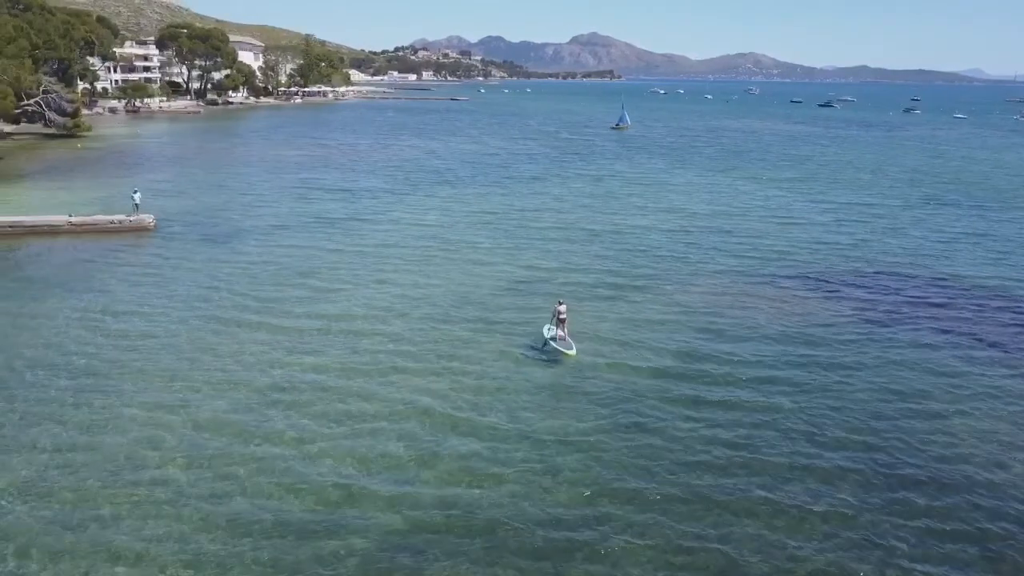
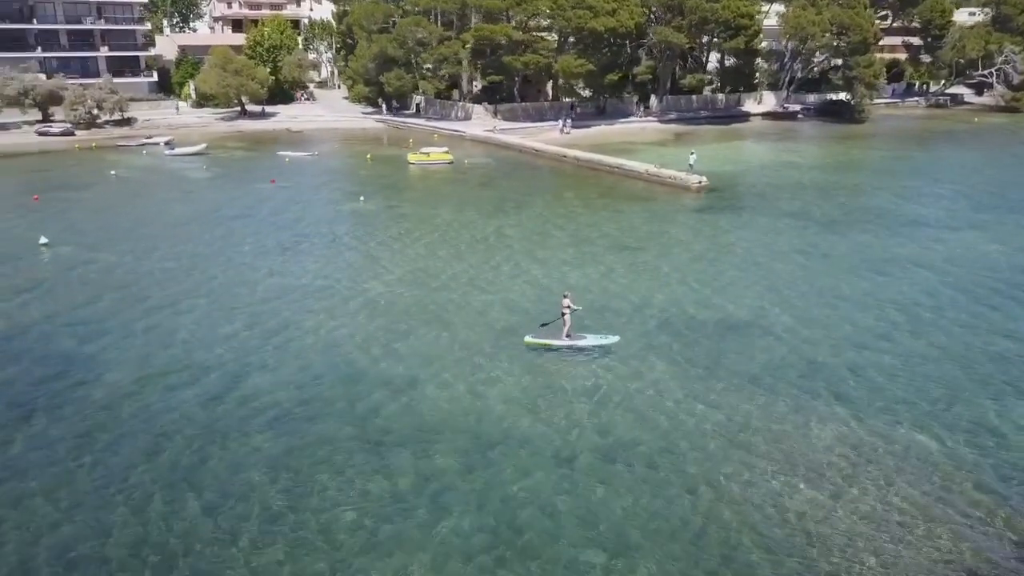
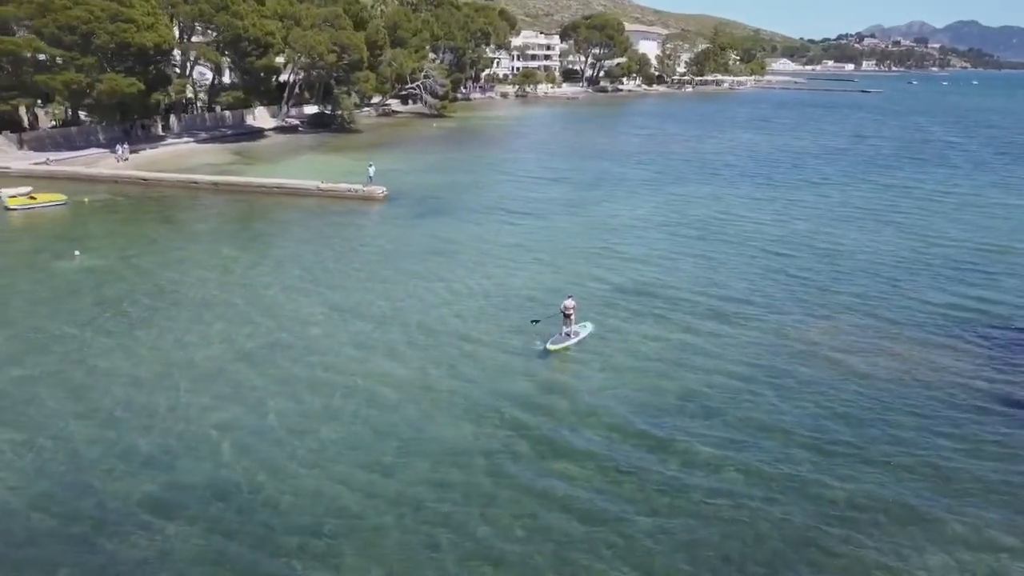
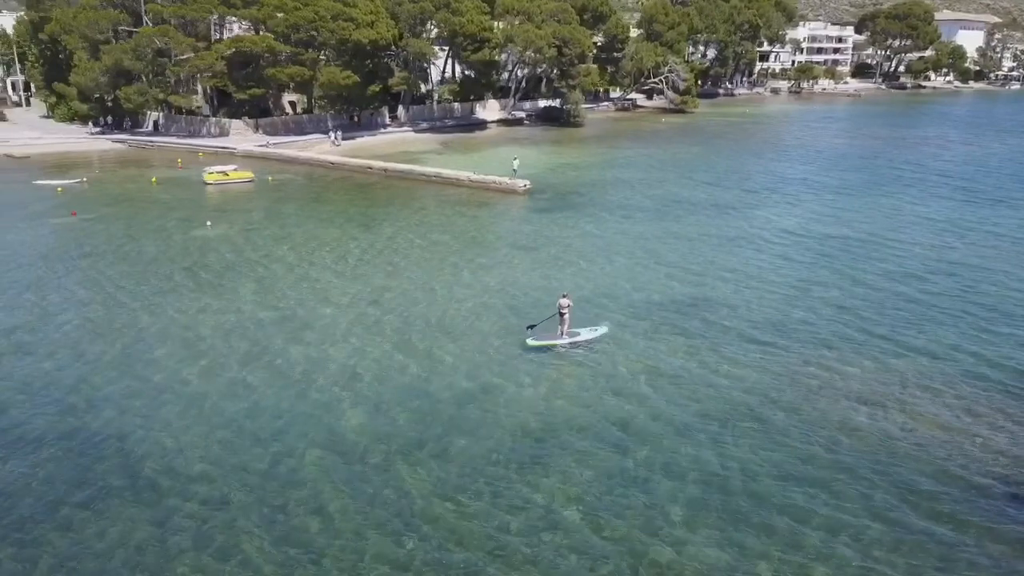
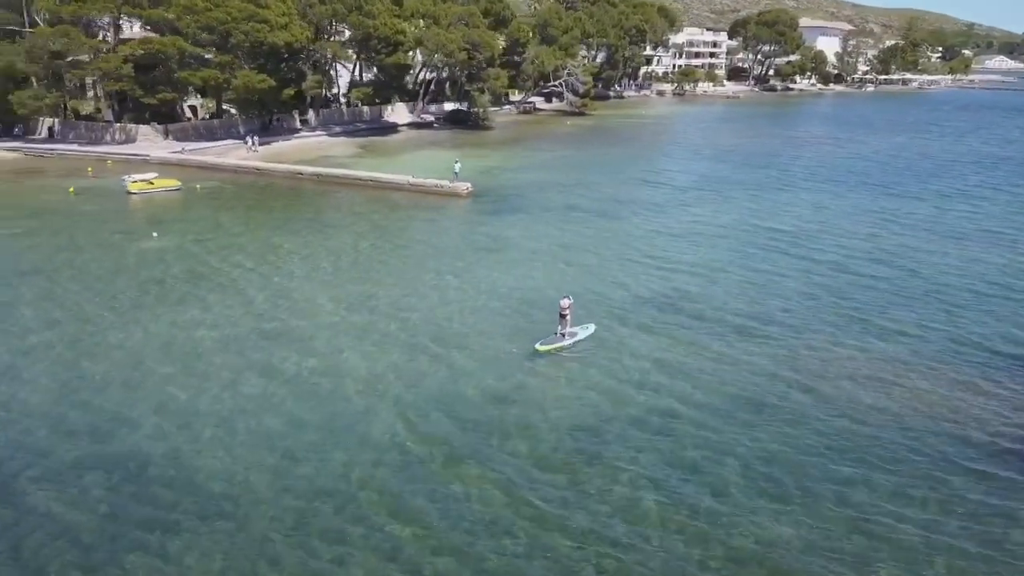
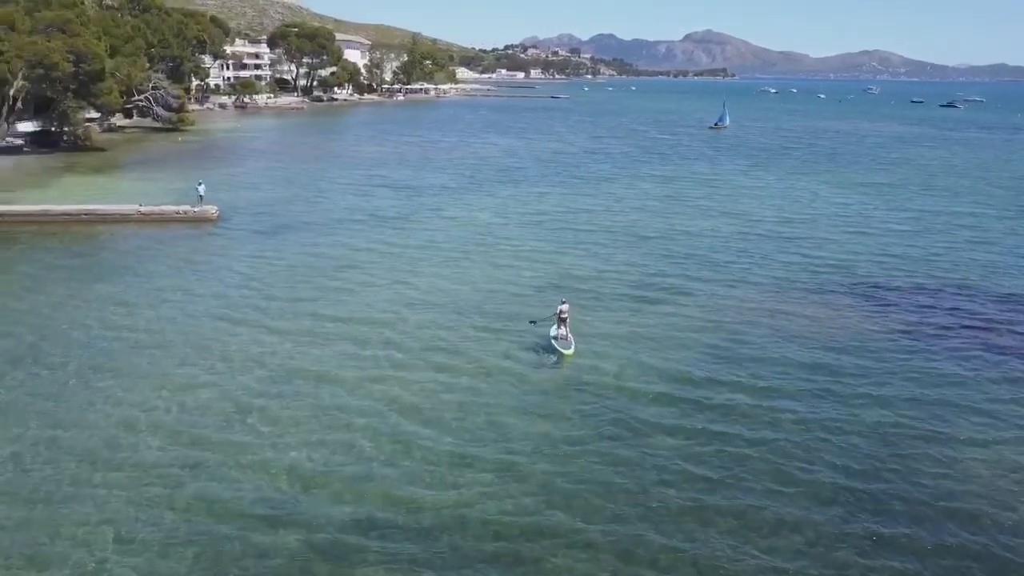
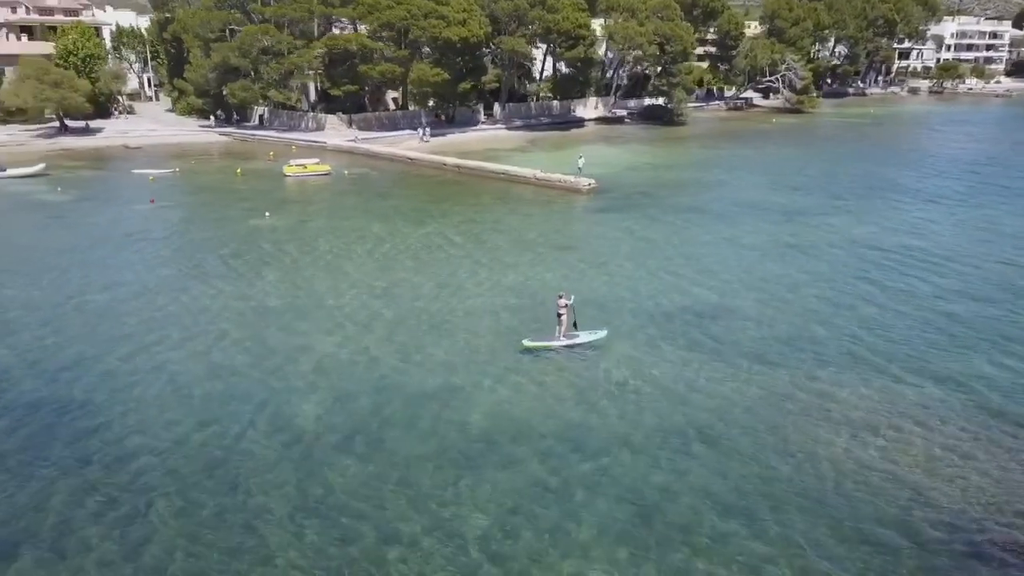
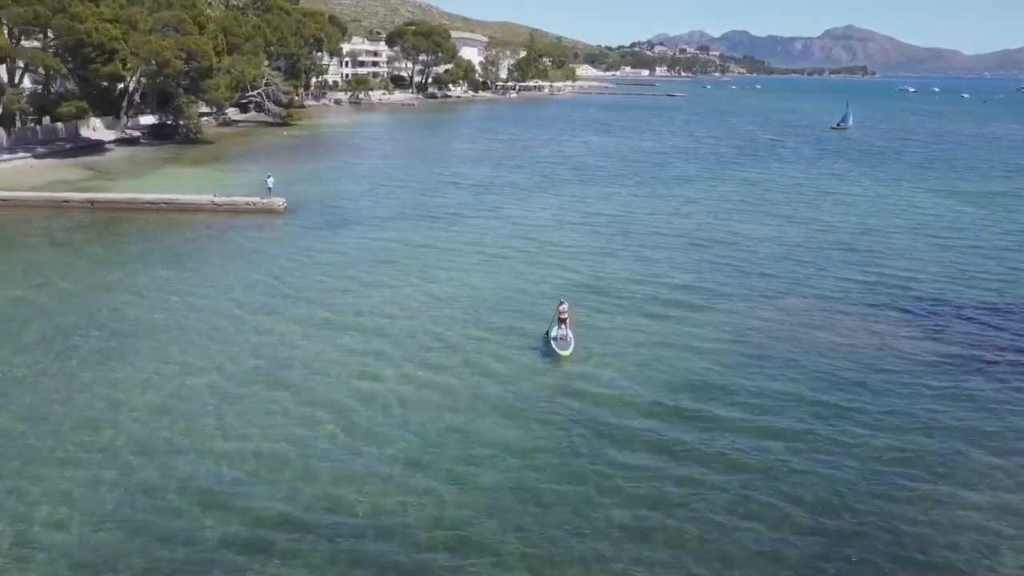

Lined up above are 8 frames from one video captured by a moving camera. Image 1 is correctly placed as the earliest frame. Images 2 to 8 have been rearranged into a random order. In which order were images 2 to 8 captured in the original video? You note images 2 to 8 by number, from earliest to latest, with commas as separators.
6, 8, 3, 5, 4, 7, 2
